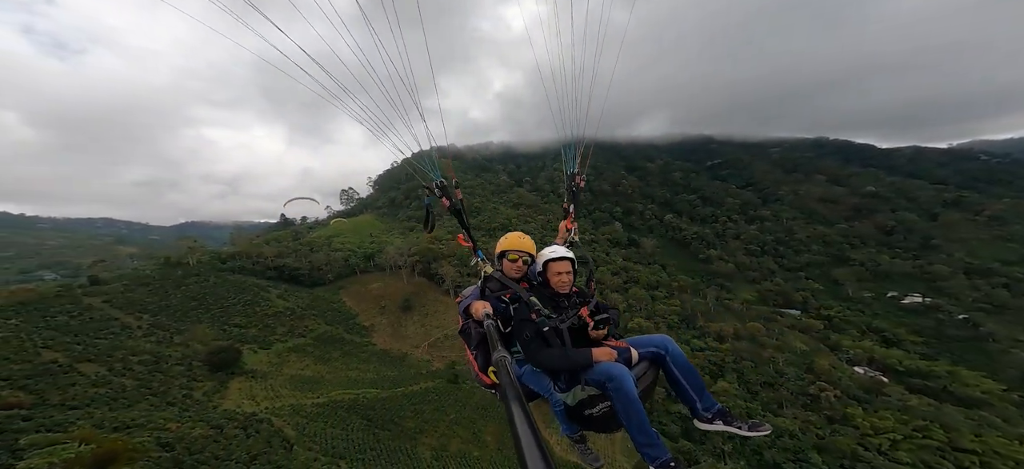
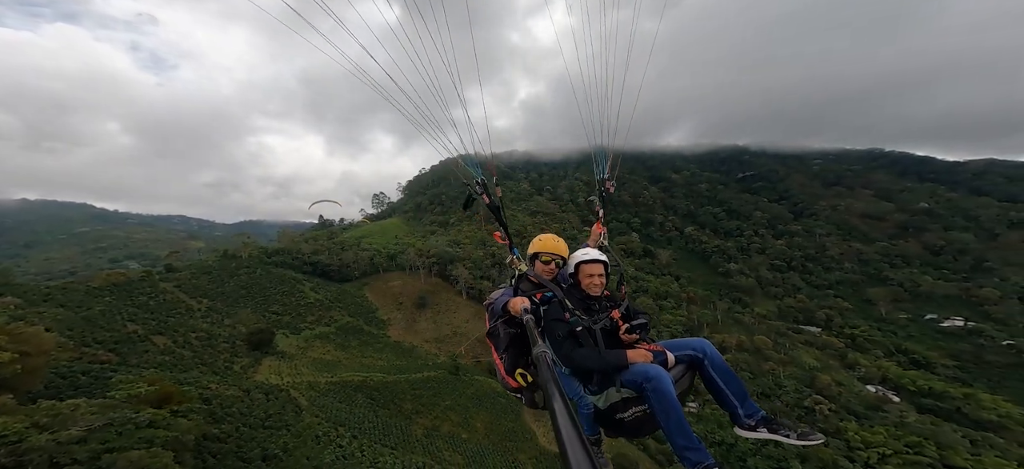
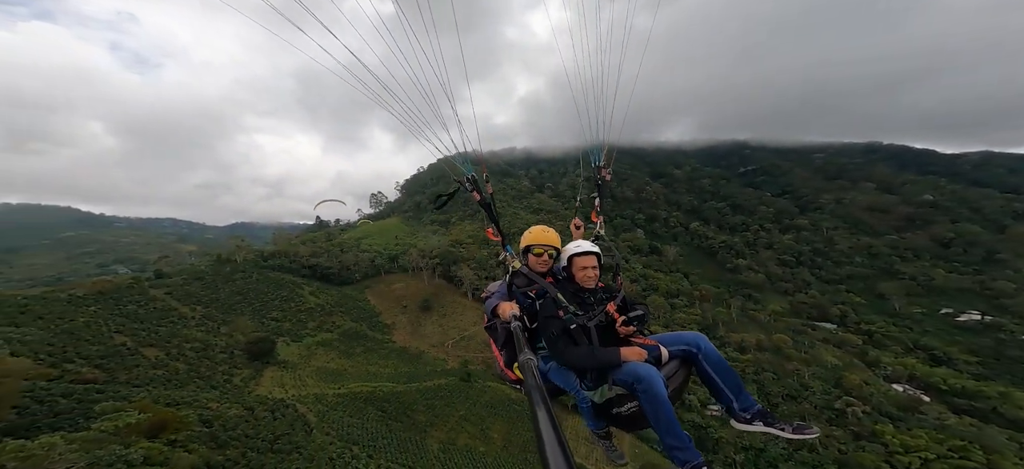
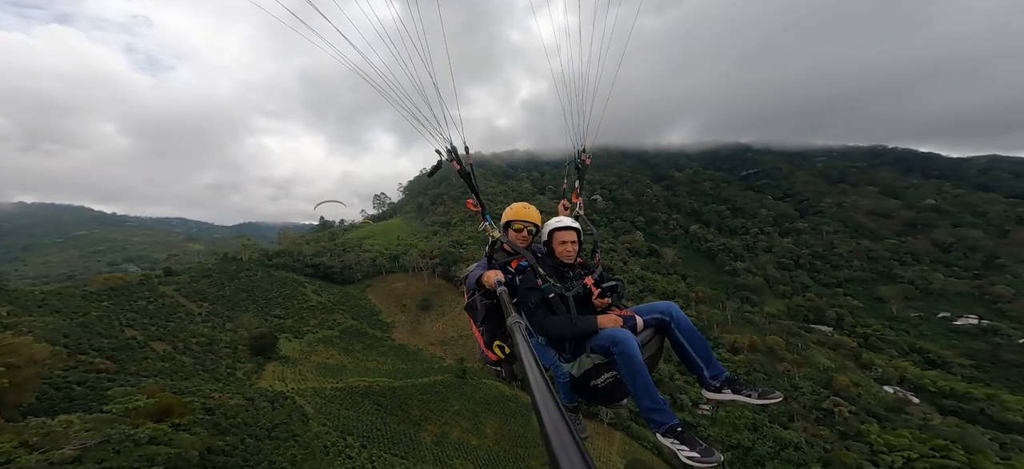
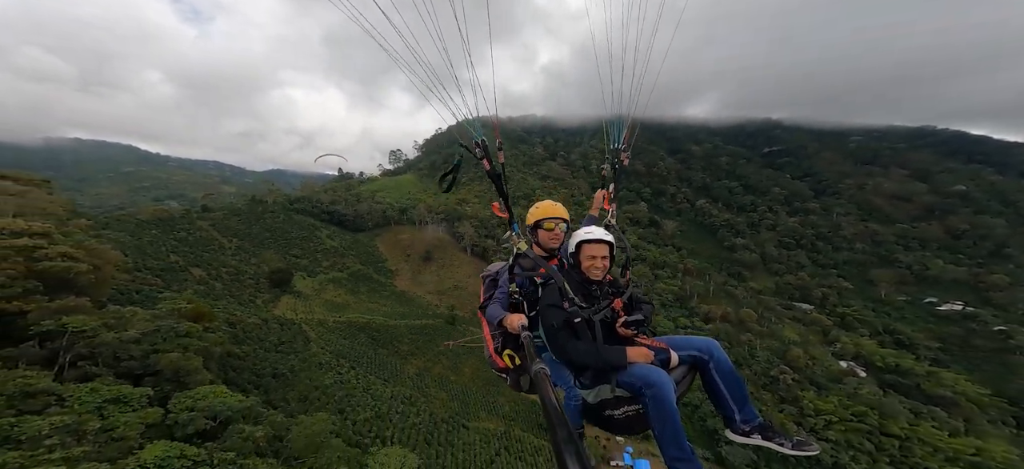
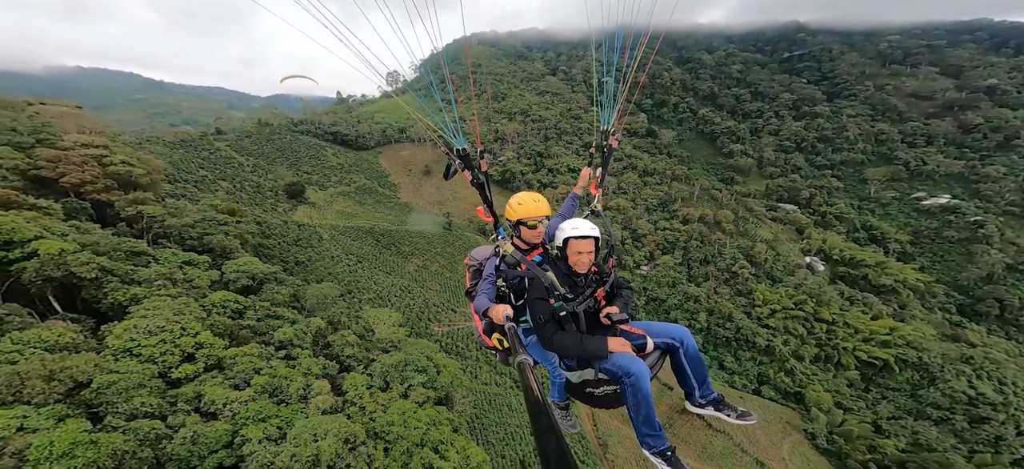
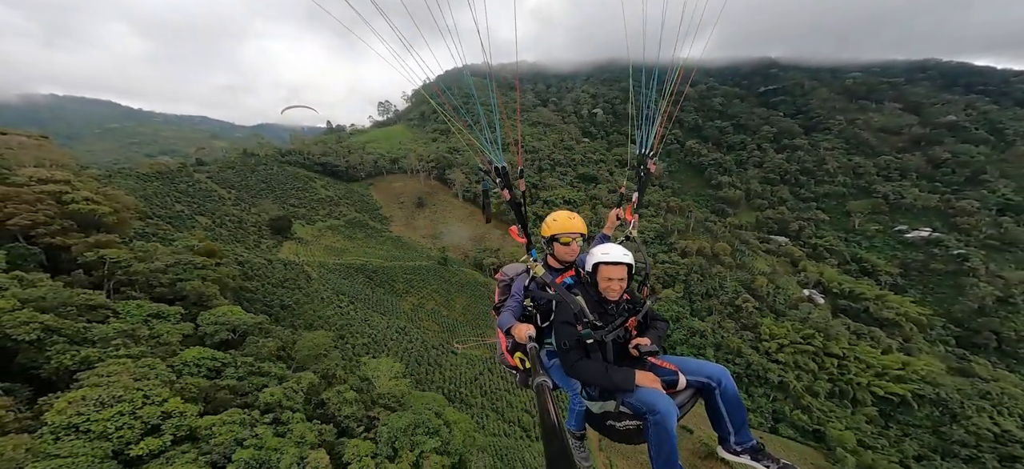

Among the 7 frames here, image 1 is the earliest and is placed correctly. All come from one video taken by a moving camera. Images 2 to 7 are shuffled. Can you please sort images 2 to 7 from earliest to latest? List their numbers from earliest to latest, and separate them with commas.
3, 4, 2, 5, 7, 6
